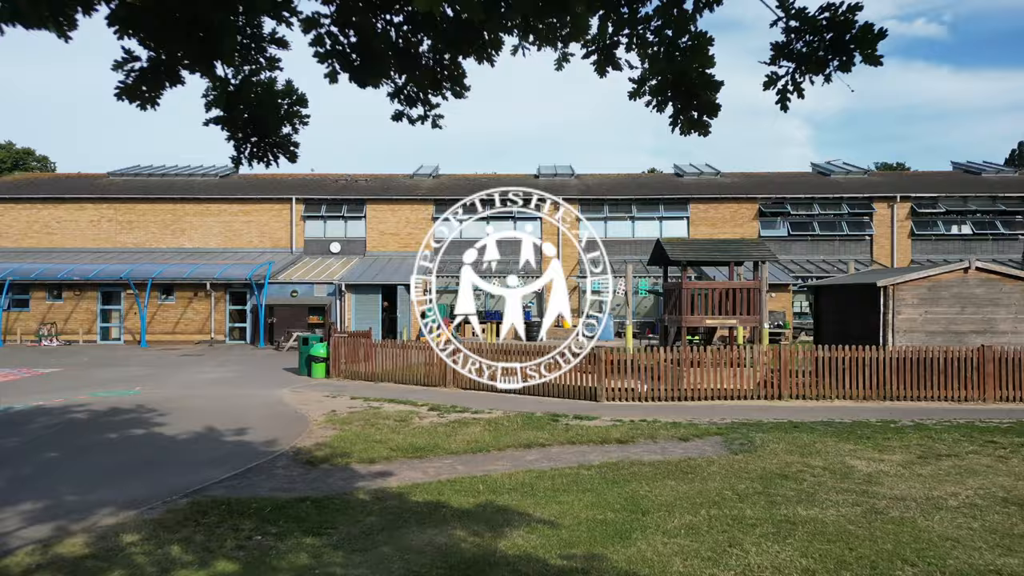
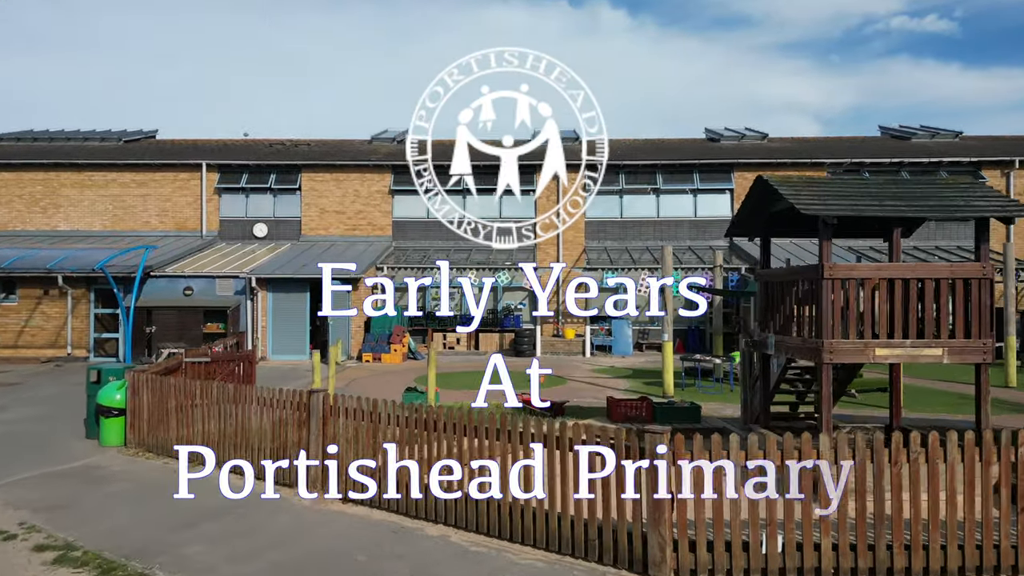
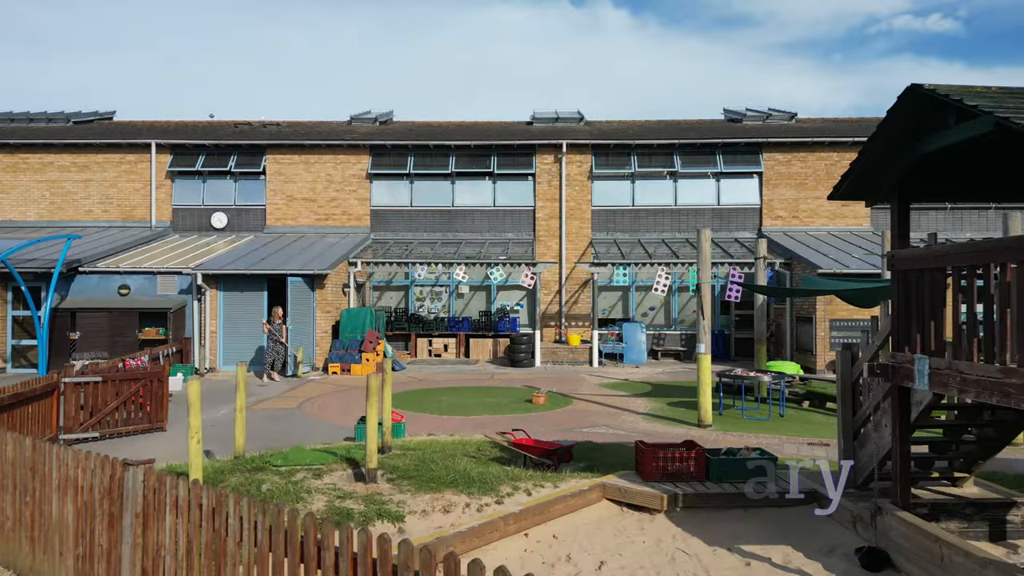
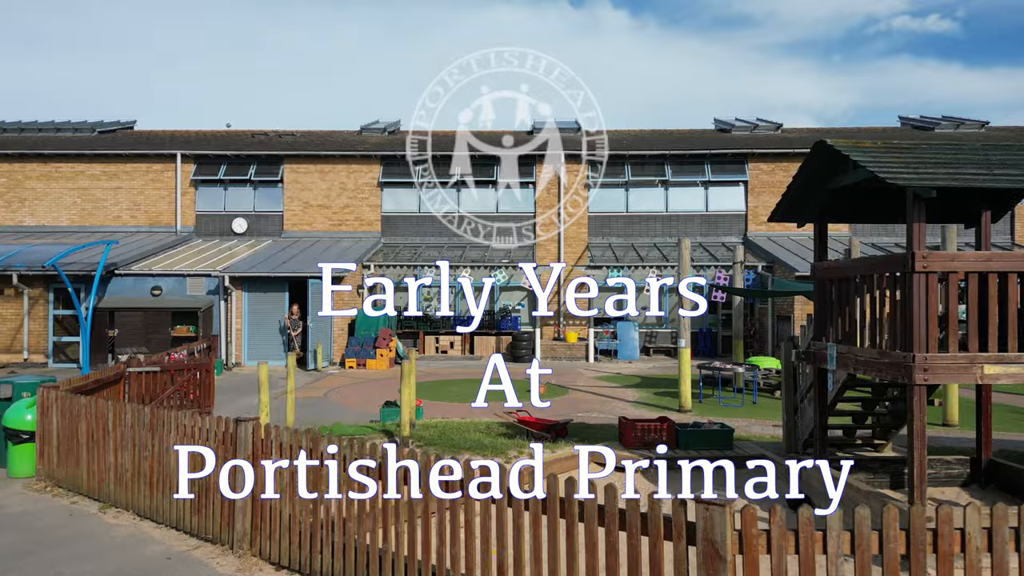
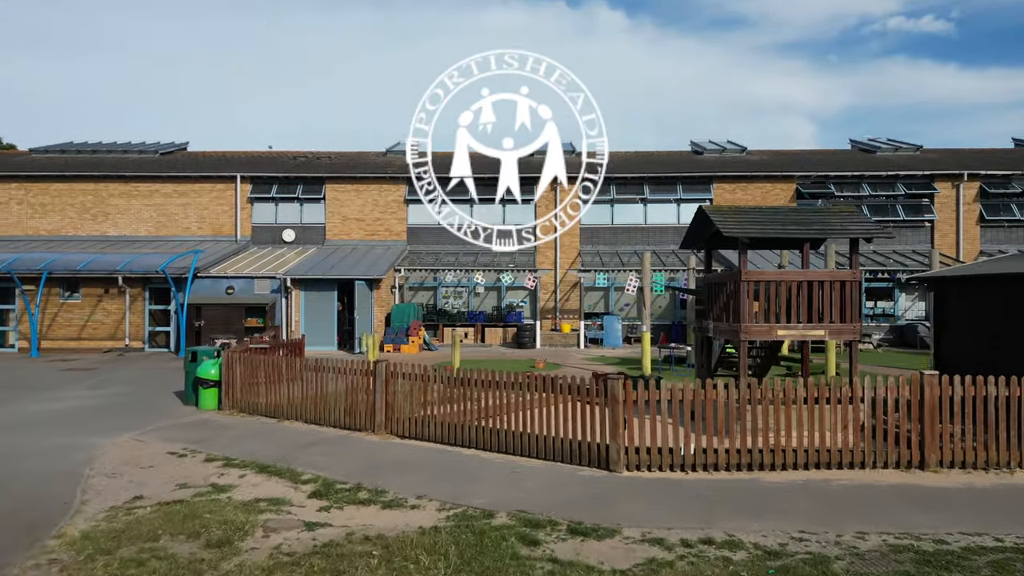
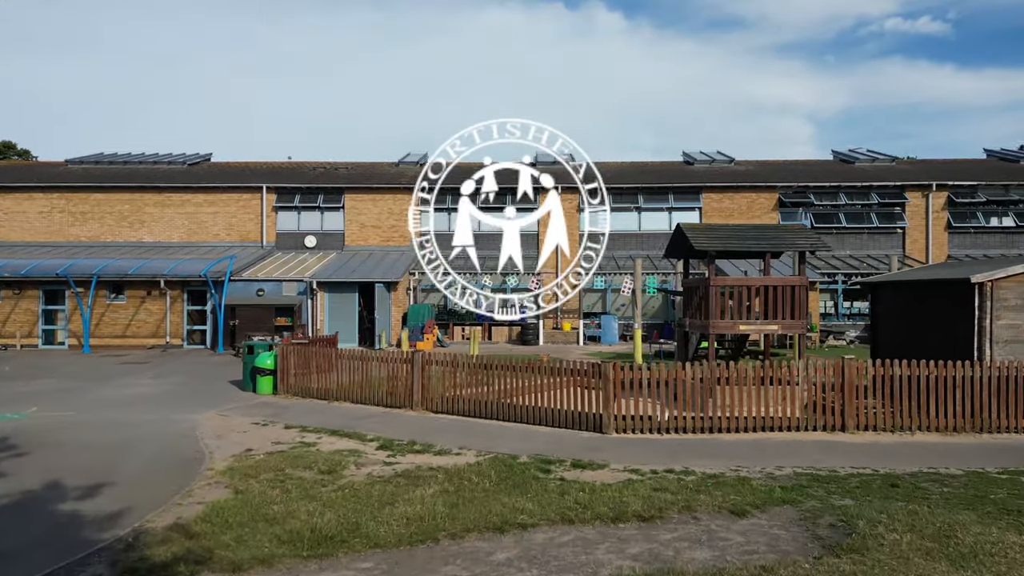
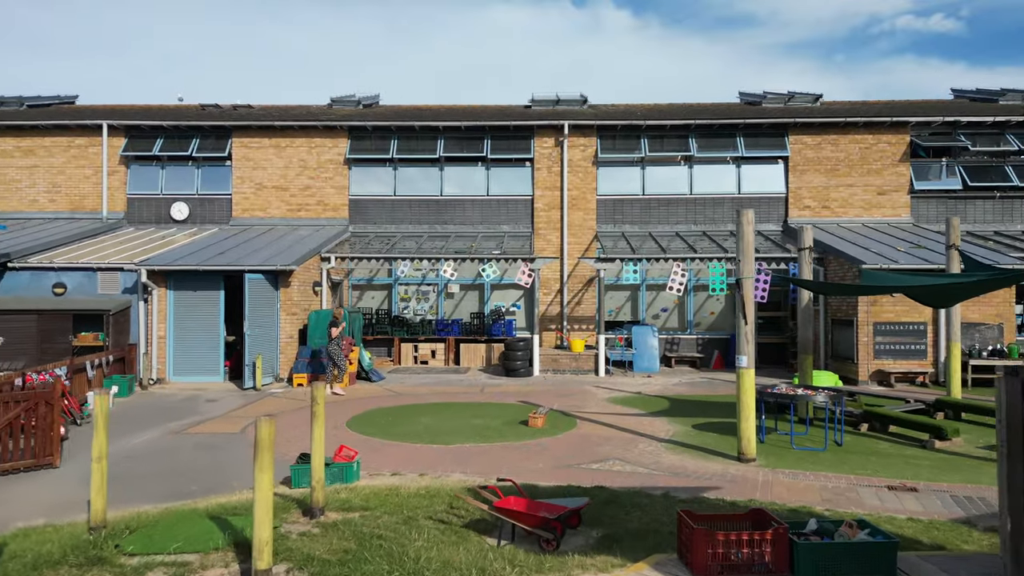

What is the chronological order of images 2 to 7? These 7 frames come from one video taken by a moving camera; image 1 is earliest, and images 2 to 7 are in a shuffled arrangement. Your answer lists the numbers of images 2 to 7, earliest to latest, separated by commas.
6, 5, 2, 4, 3, 7
